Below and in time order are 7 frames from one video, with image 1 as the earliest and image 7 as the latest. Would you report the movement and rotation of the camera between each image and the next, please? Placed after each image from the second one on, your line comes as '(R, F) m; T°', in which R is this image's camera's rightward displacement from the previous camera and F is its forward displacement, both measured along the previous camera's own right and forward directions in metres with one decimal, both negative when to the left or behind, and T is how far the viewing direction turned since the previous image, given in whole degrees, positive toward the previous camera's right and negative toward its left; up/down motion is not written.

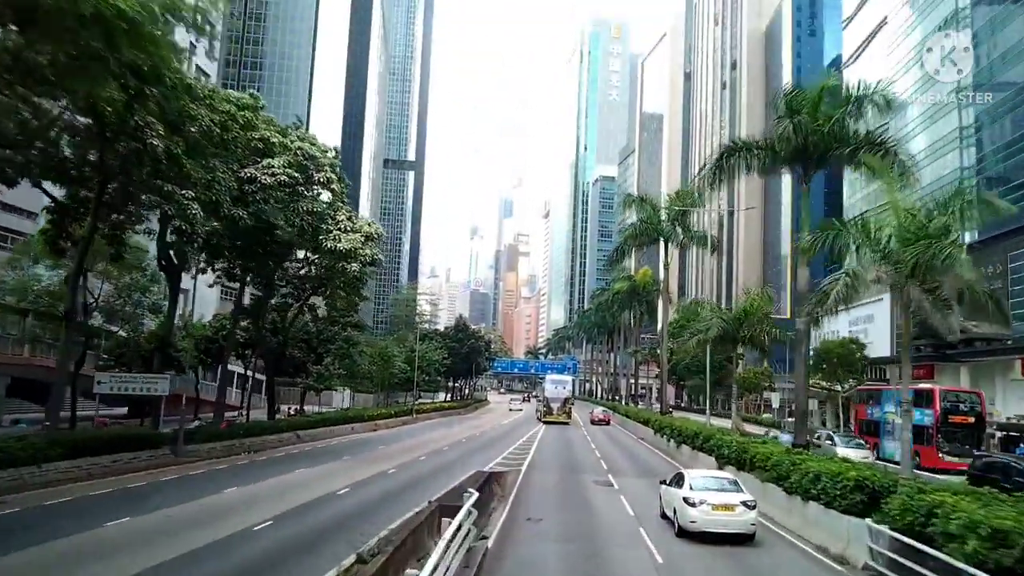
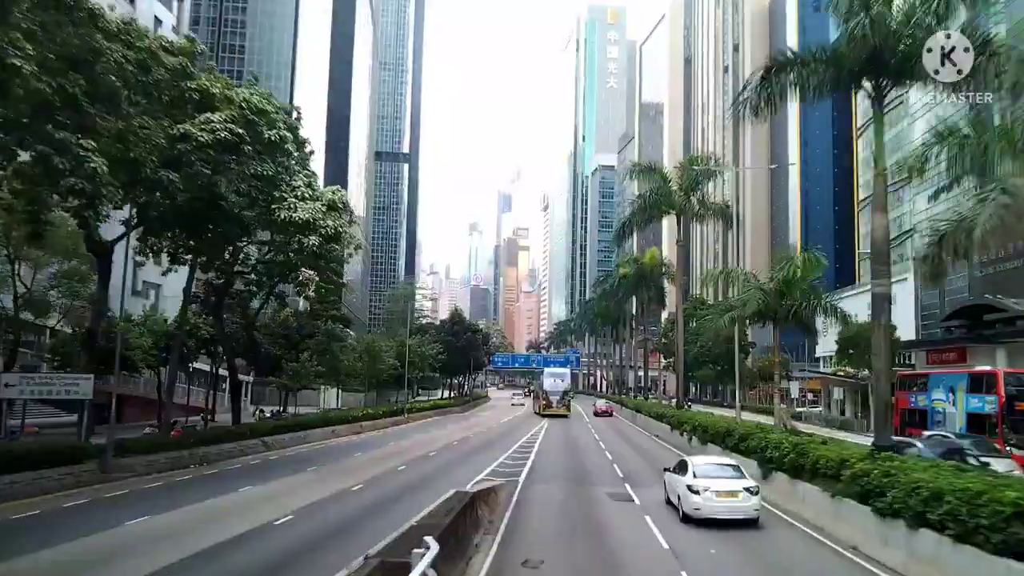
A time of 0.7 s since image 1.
(+0.3, +4.7) m; 0°
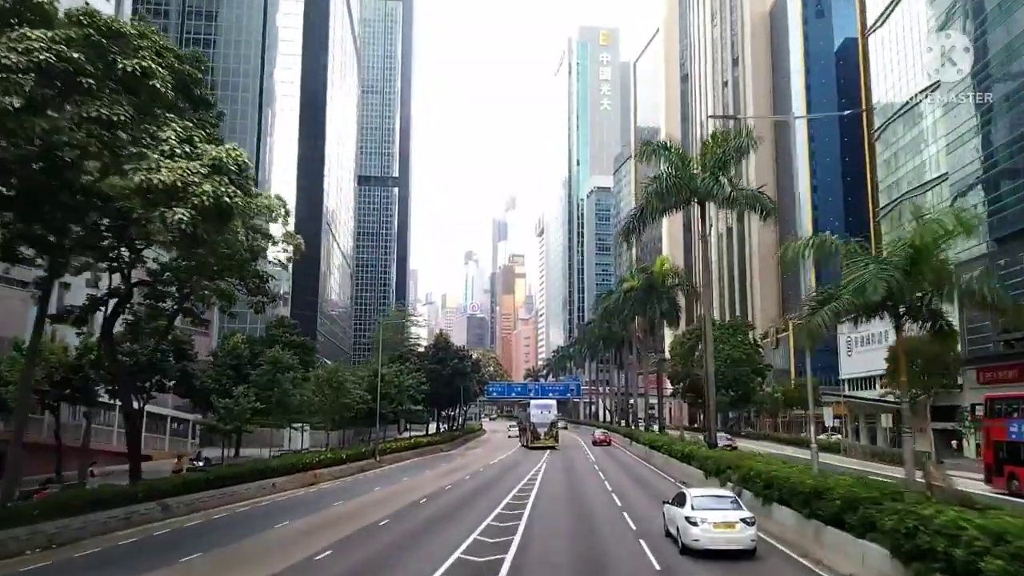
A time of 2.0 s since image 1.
(+0.6, +8.1) m; 0°
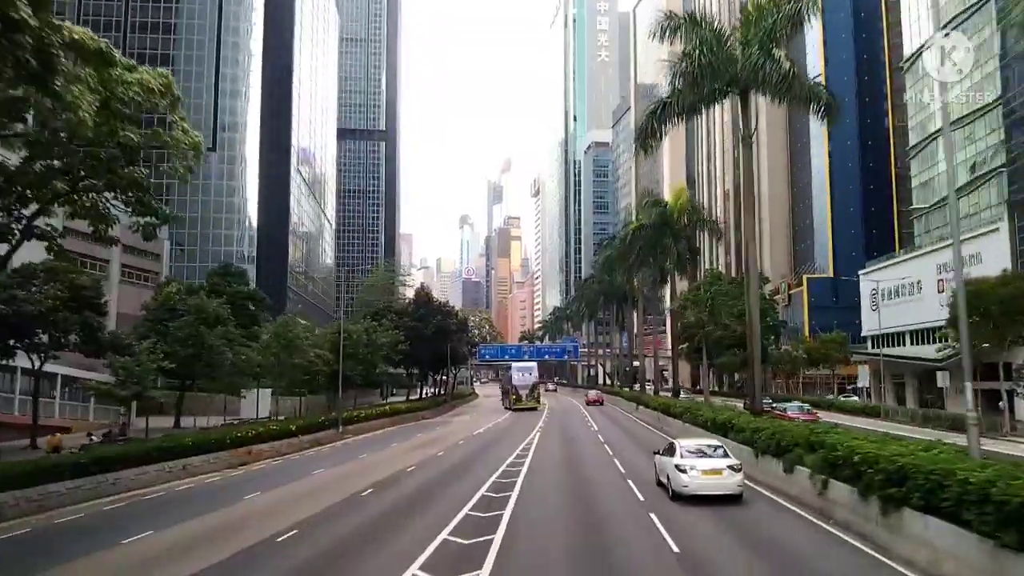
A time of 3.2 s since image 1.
(+0.5, +7.5) m; 0°
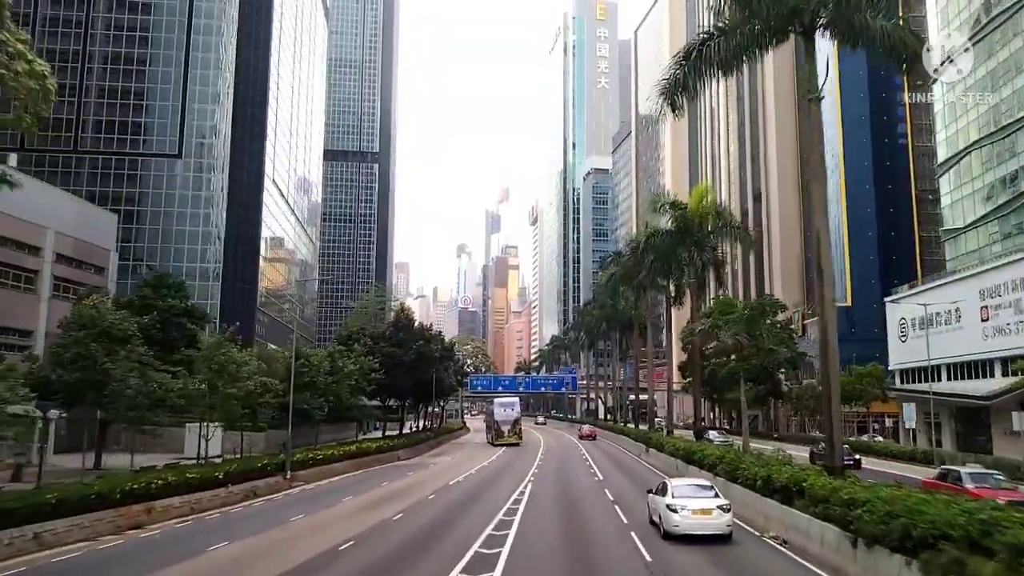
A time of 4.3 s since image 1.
(+0.4, +6.6) m; 0°
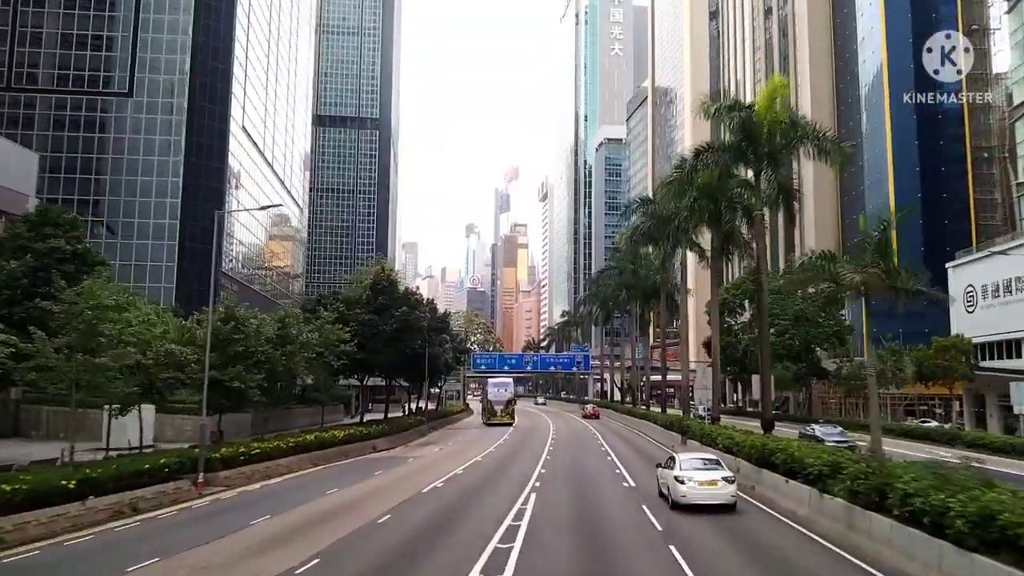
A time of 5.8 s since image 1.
(+0.4, +8.9) m; -1°
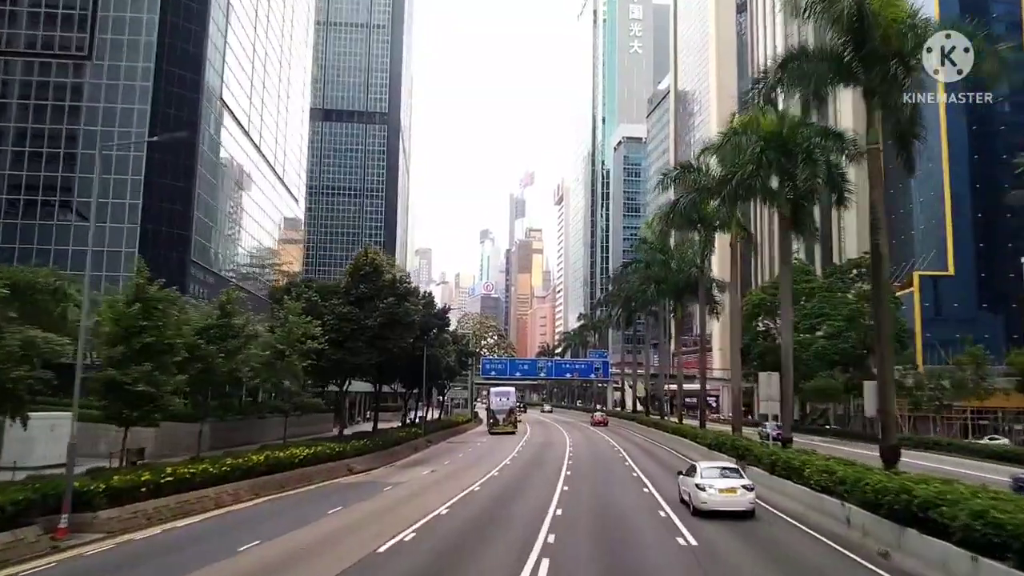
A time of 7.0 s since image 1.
(+0.3, +7.2) m; -1°
